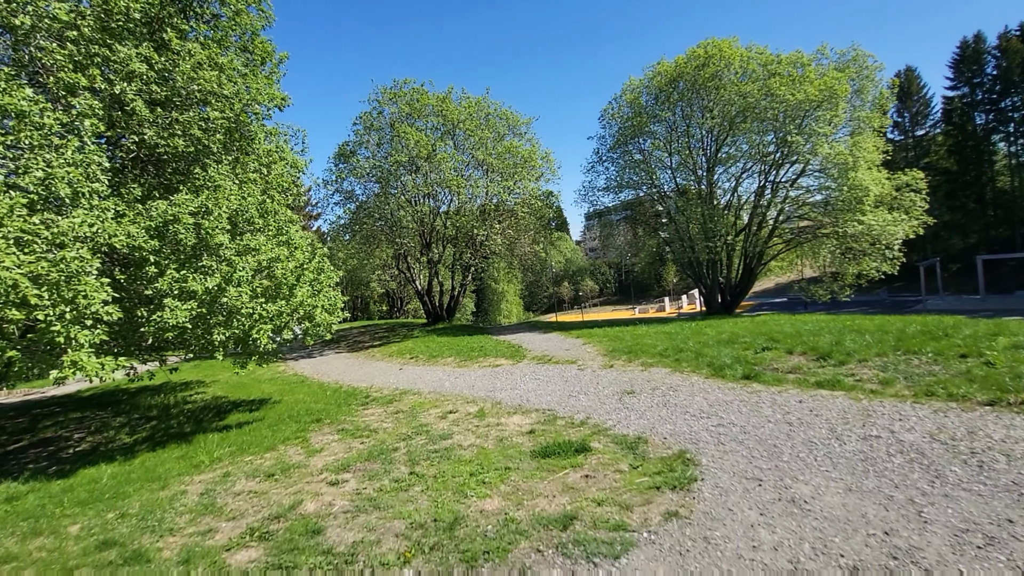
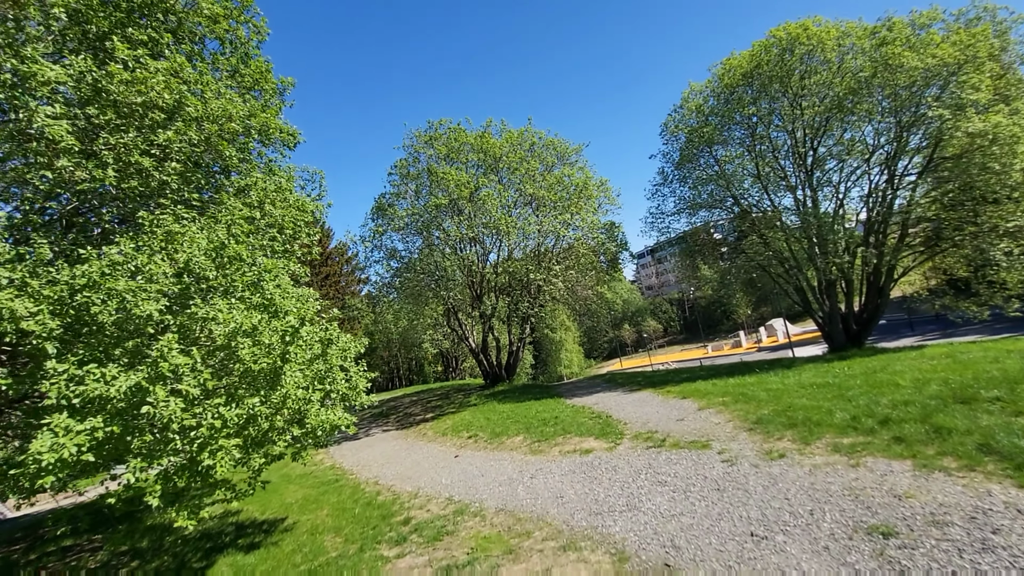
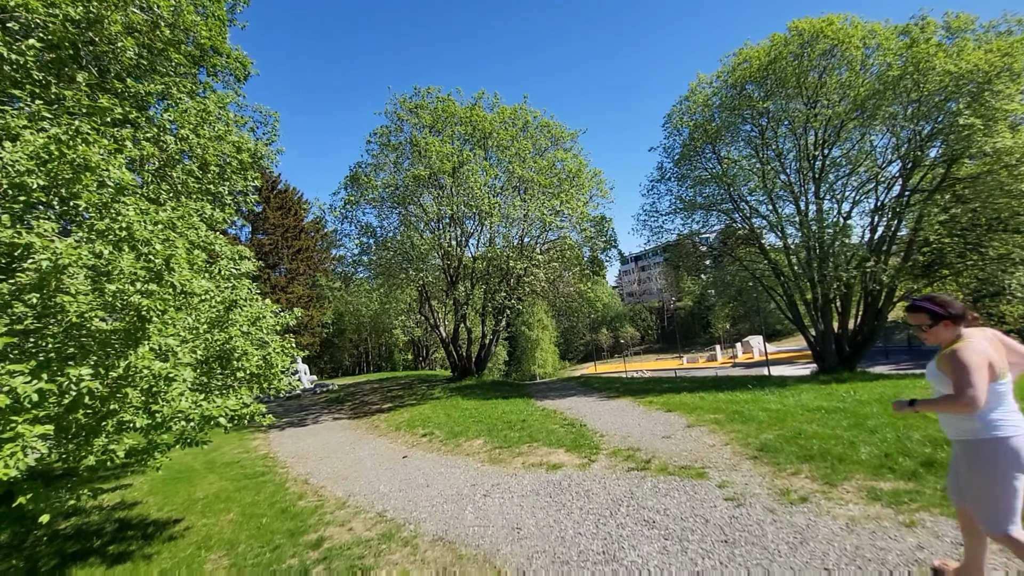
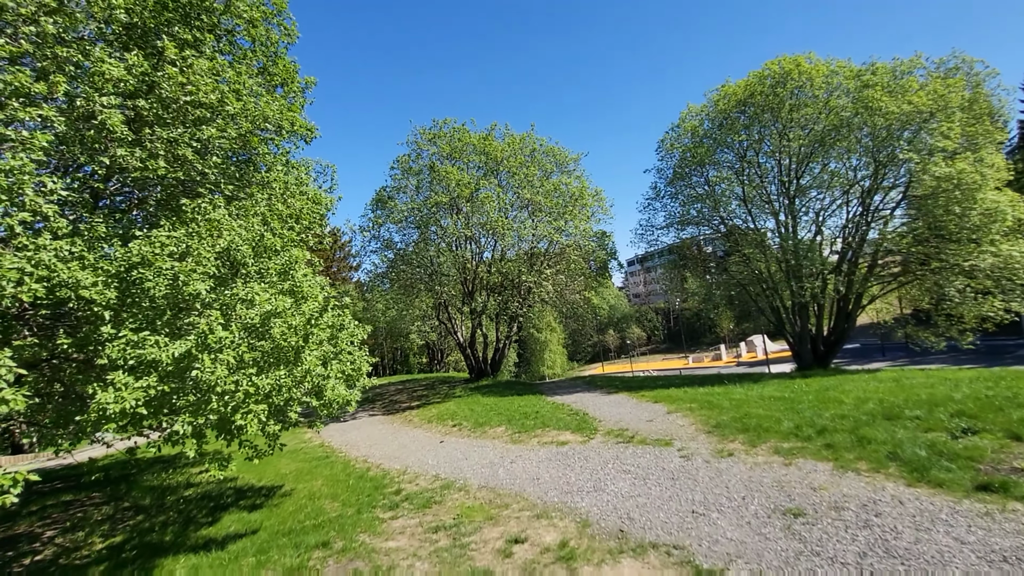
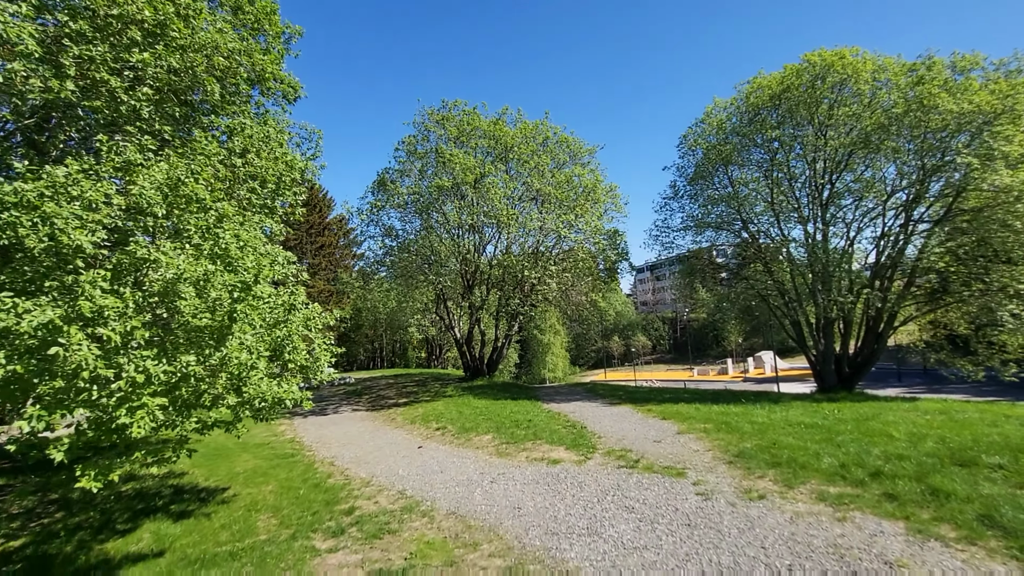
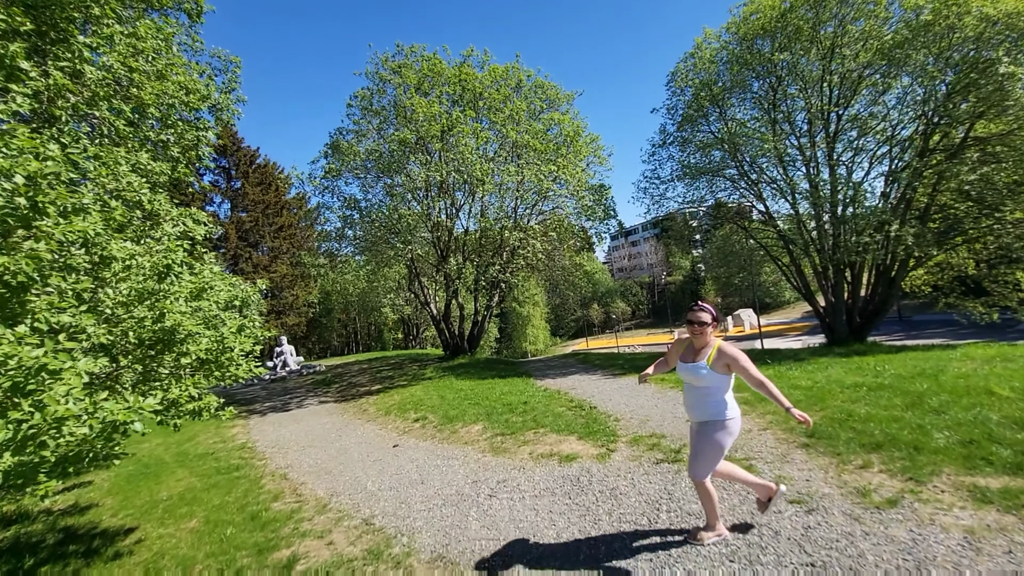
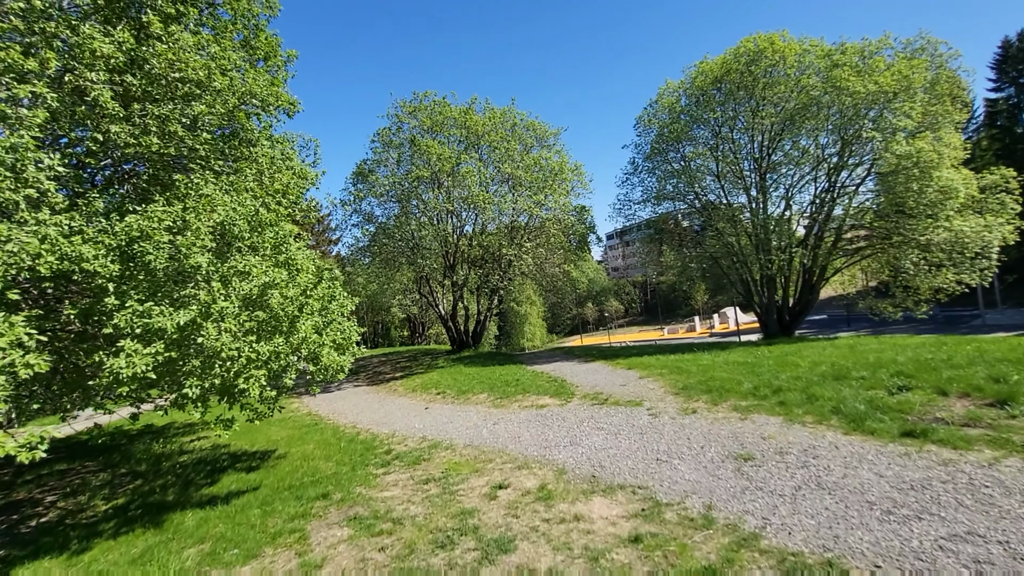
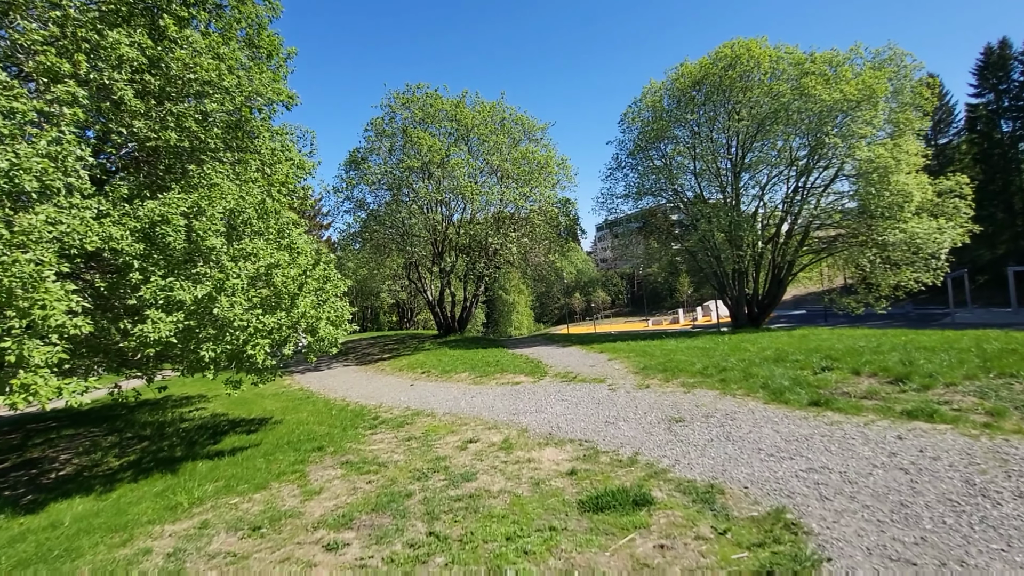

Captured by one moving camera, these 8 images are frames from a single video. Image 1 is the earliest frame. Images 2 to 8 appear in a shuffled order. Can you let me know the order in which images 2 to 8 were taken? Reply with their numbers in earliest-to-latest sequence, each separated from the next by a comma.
8, 7, 4, 2, 5, 3, 6
